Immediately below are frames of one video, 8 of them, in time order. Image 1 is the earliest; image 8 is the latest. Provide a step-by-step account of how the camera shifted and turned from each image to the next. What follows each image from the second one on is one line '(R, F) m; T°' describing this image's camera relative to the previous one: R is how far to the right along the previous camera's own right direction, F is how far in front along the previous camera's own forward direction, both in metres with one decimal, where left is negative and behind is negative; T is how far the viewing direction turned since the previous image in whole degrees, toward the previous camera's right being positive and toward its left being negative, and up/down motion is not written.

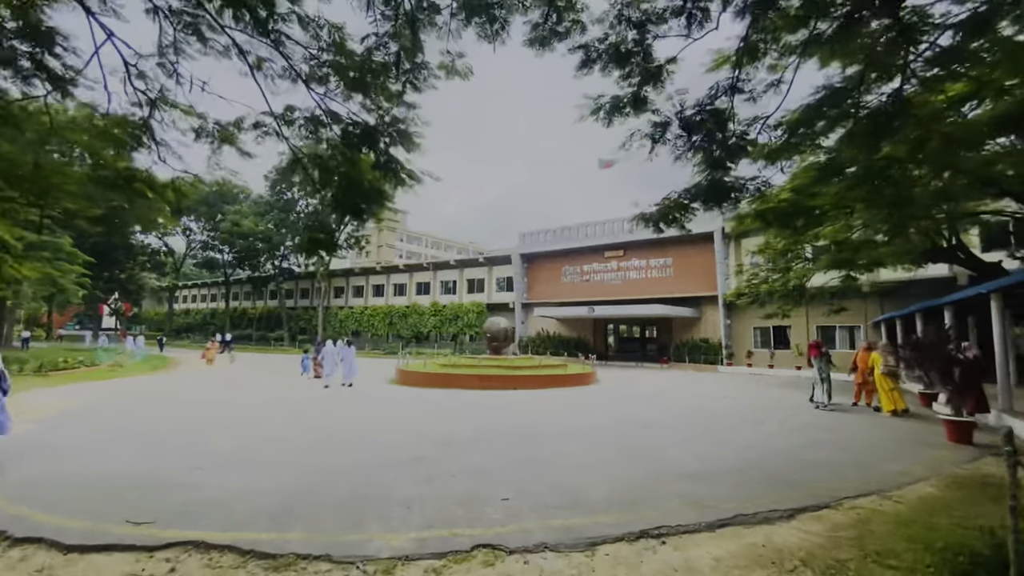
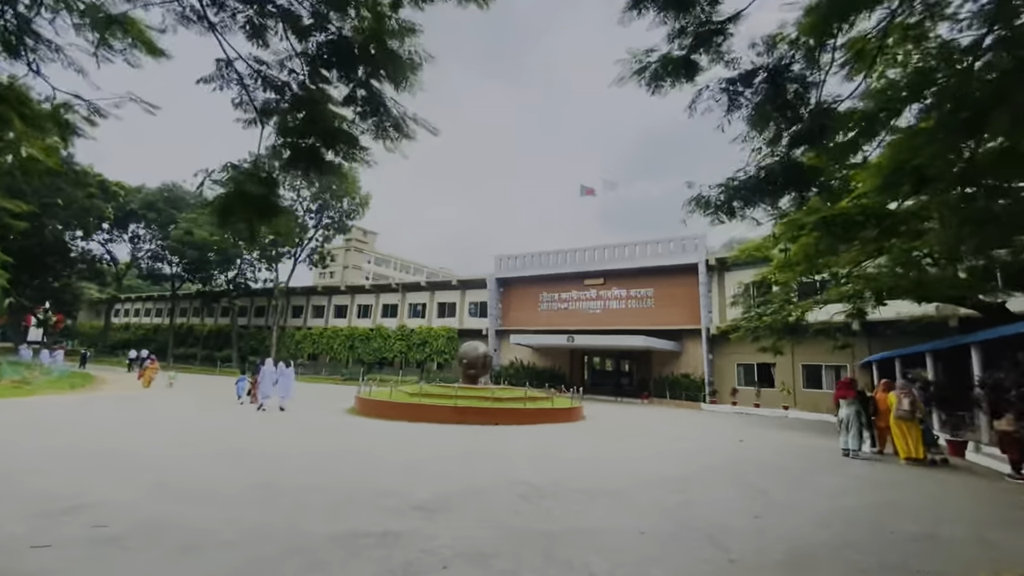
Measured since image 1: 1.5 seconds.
(-0.4, +1.5) m; +4°
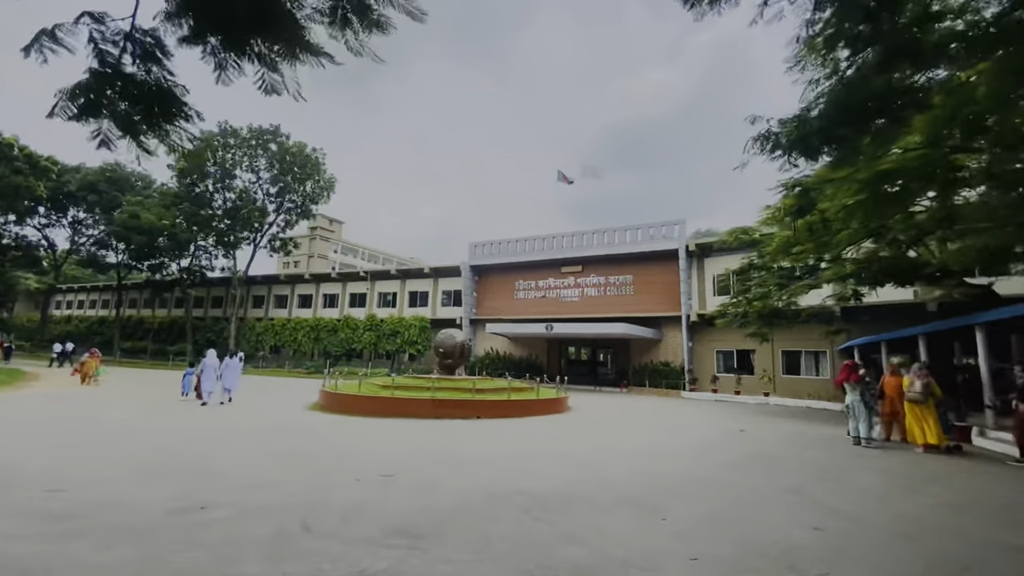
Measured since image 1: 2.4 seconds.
(-0.3, +1.0) m; +3°
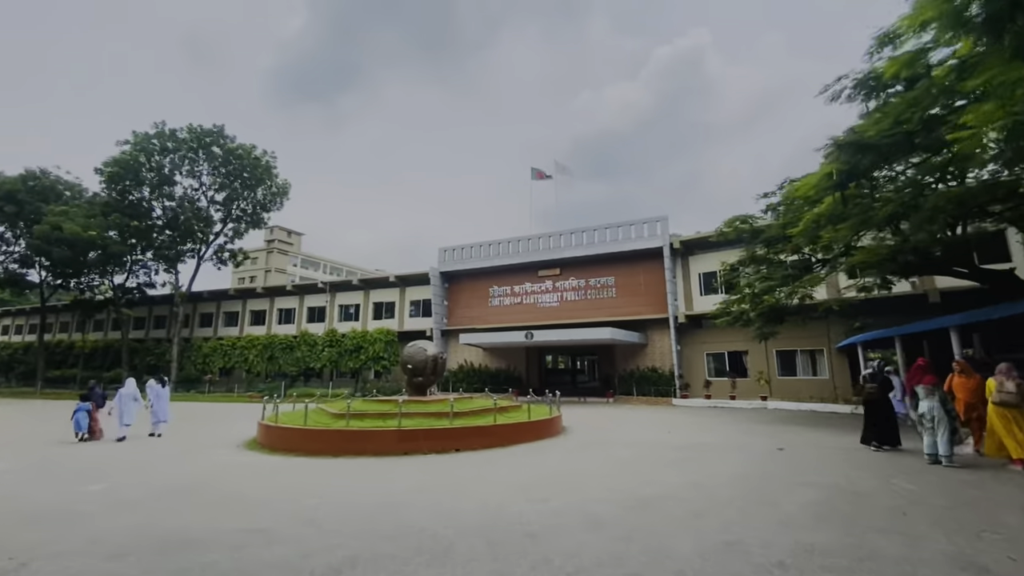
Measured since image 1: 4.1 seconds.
(-0.2, +1.8) m; +4°
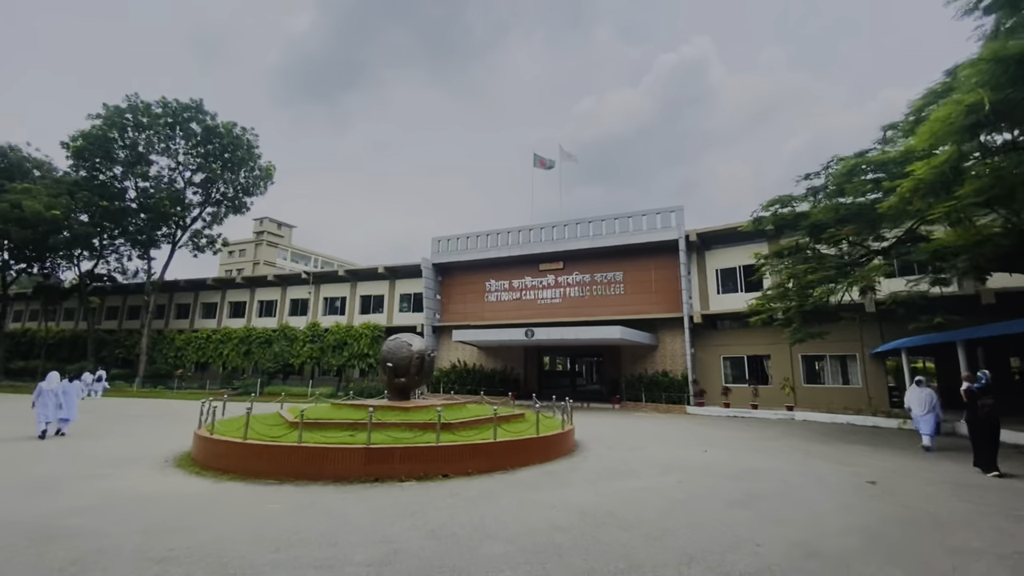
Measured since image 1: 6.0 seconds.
(-0.2, +1.9) m; +1°
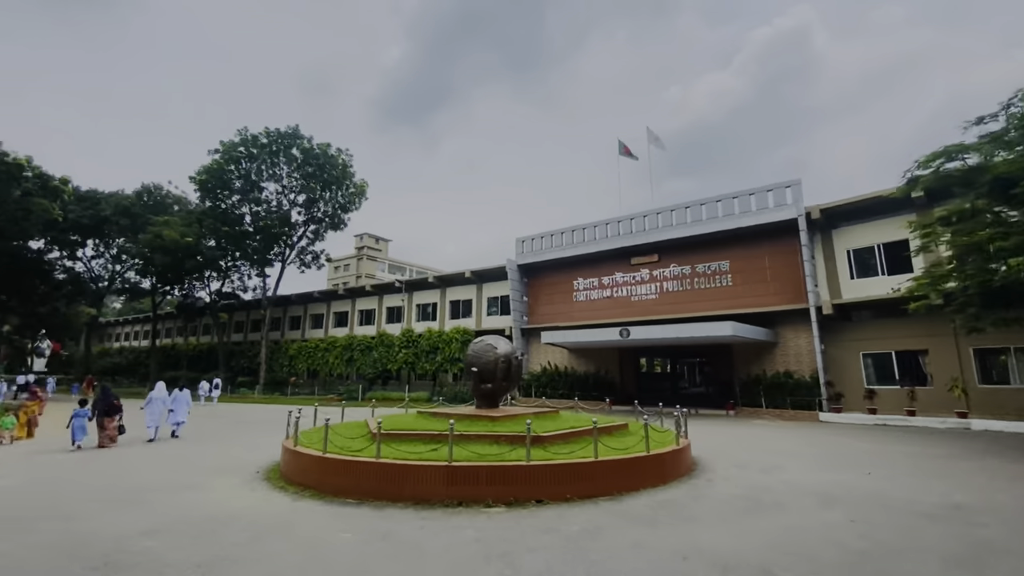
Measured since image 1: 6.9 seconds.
(0.0, +1.2) m; -10°
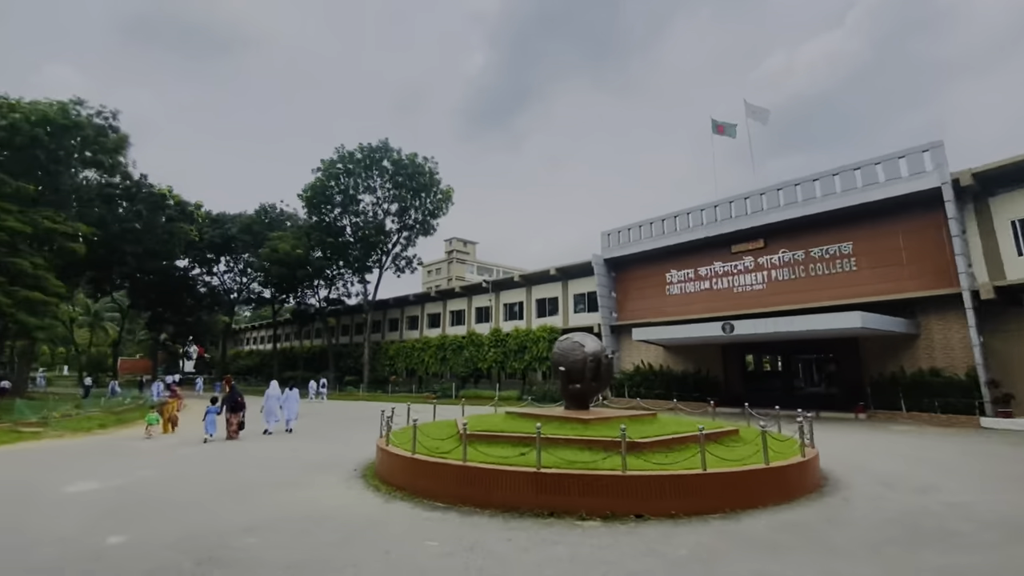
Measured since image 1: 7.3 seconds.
(+0.1, +0.7) m; -10°
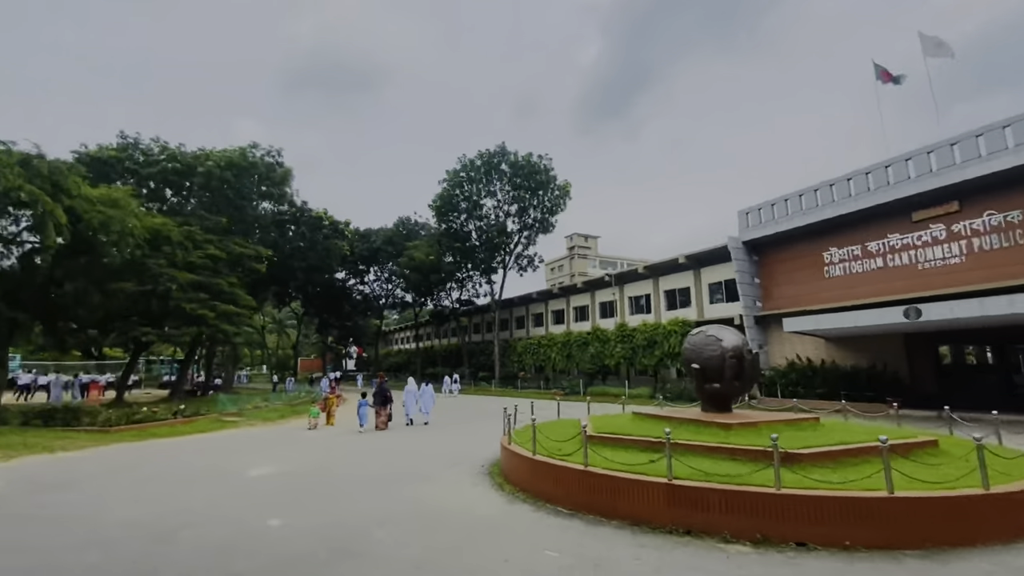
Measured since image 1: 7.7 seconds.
(+0.2, +0.8) m; -14°
